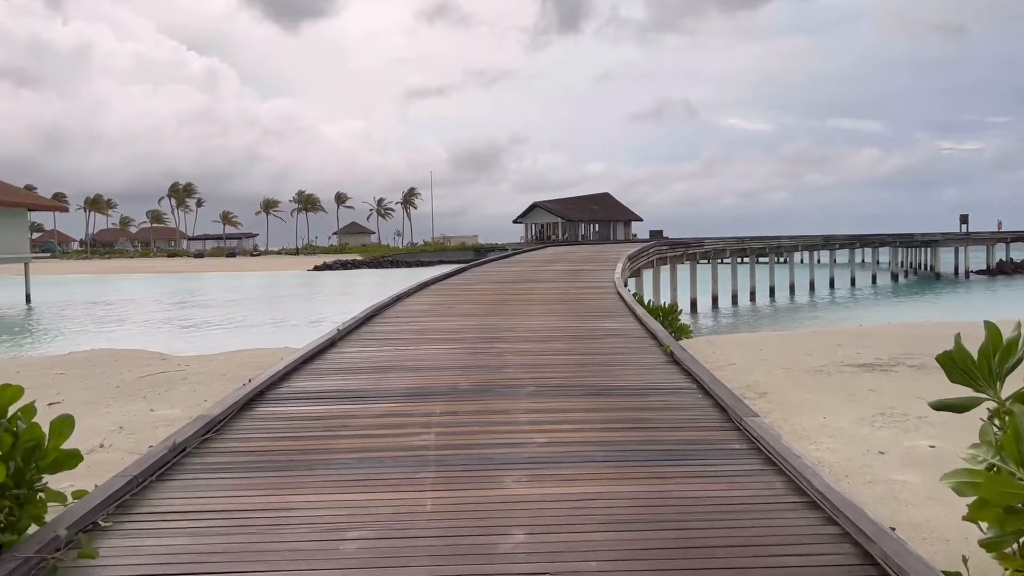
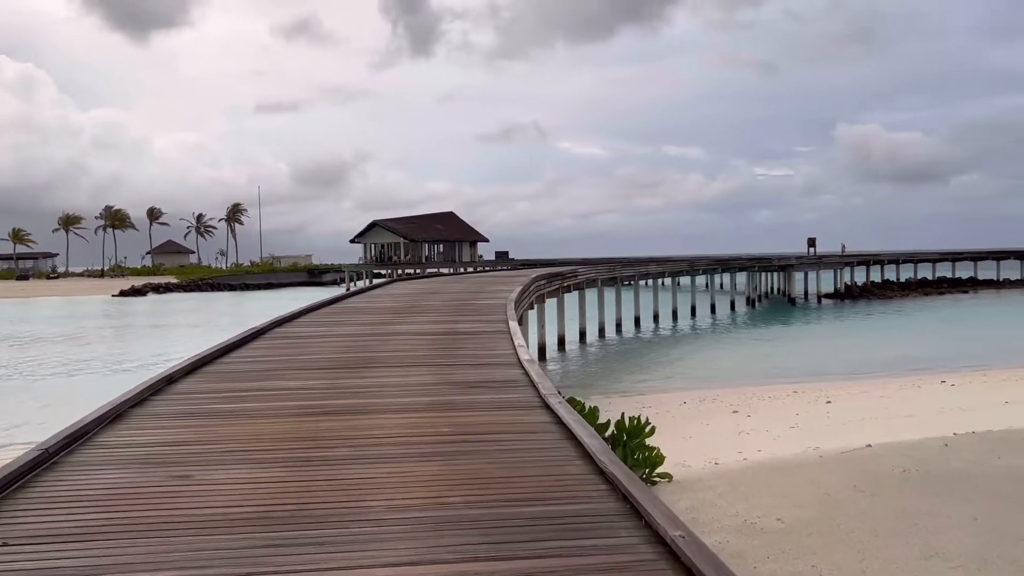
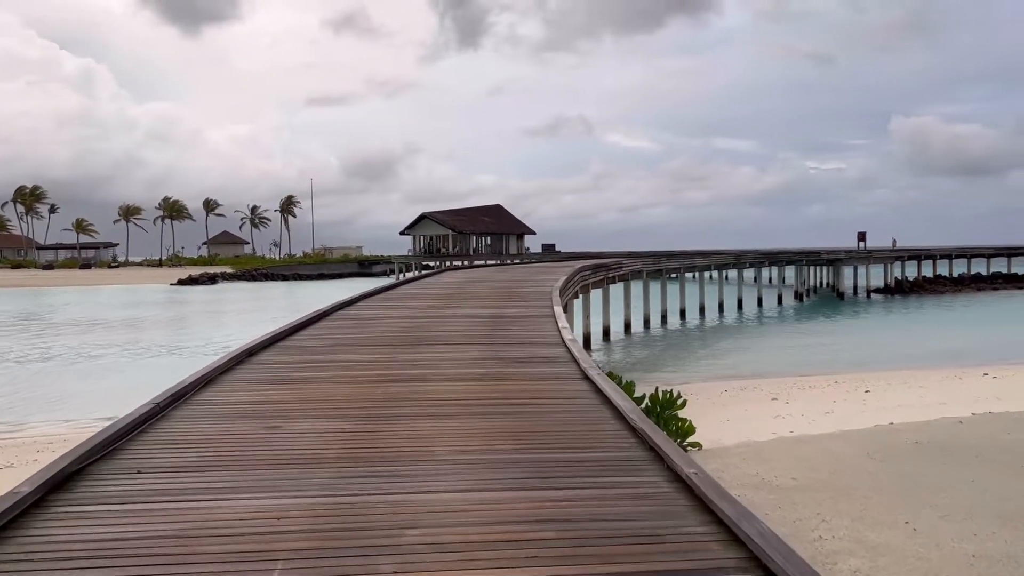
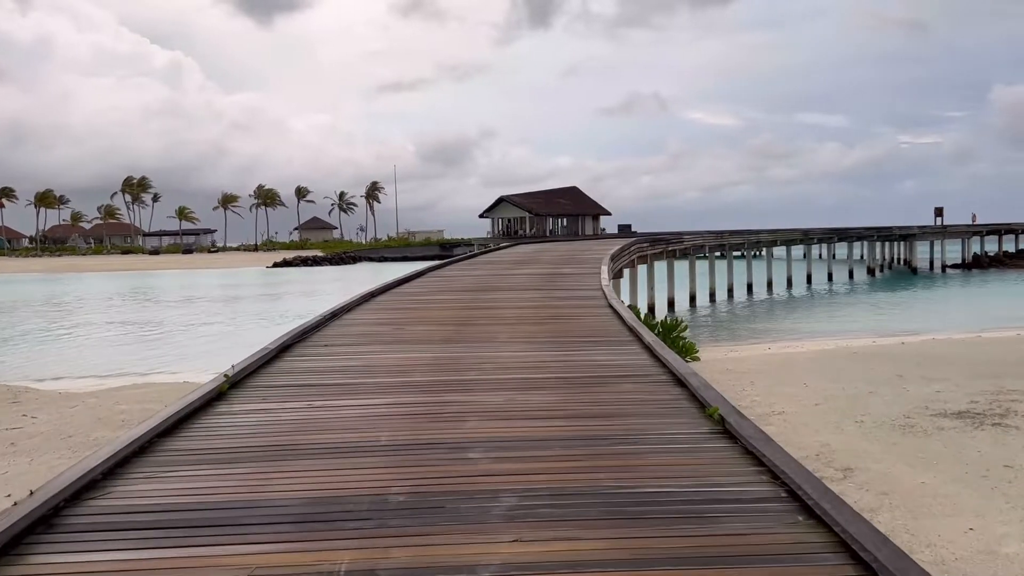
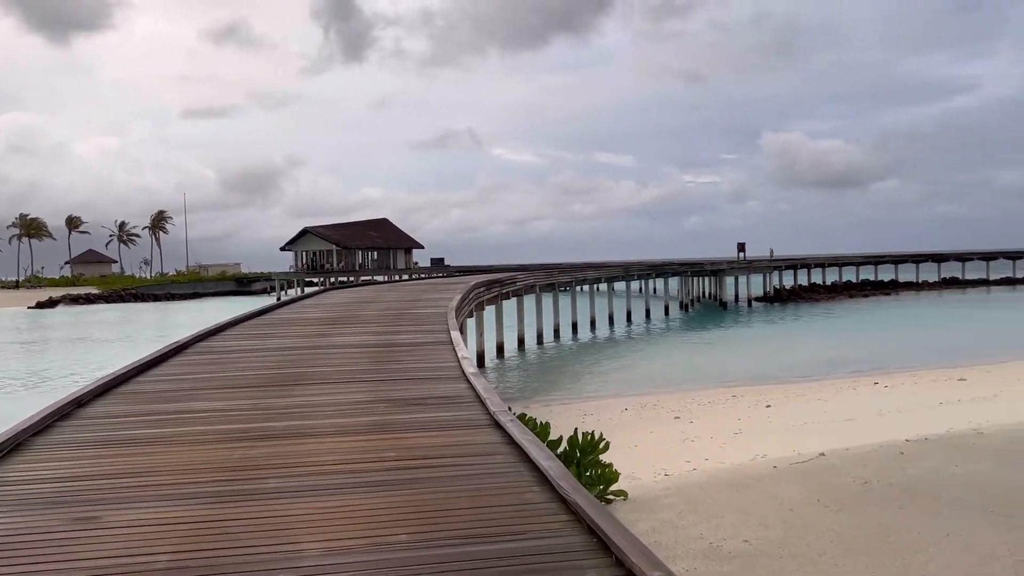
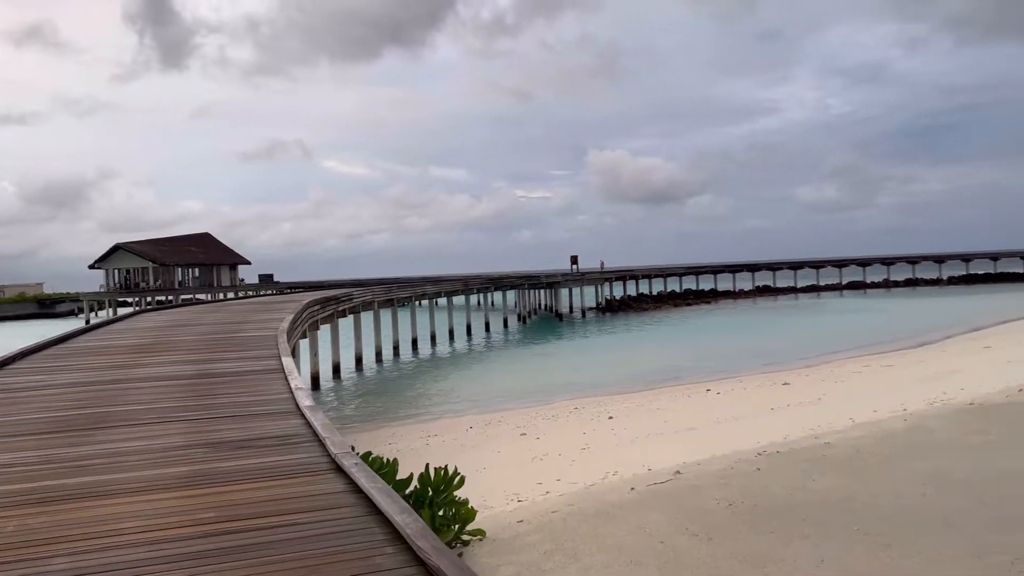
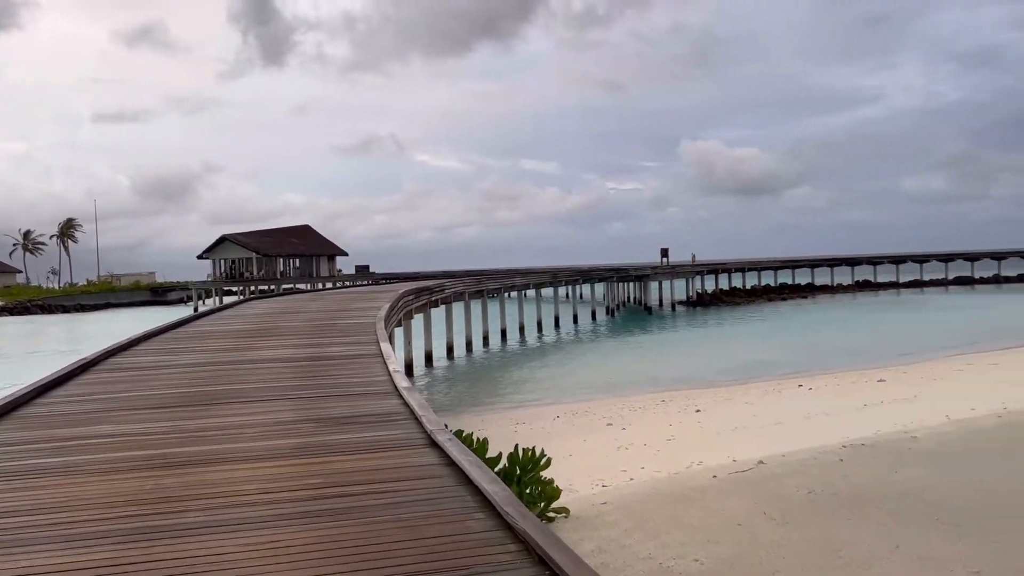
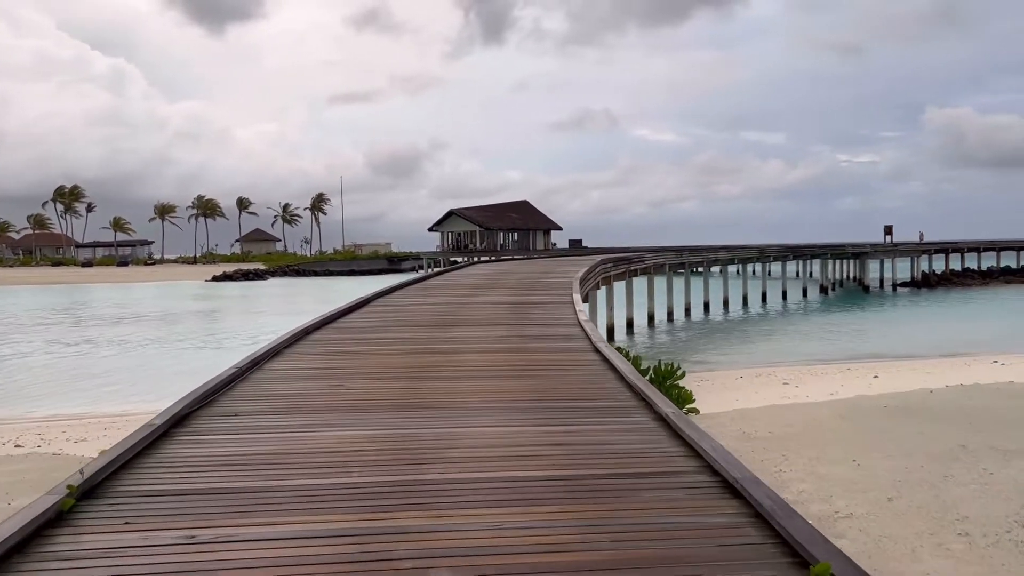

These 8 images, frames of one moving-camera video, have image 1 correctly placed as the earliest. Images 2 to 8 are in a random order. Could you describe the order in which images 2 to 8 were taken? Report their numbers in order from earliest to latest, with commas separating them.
4, 8, 3, 2, 5, 7, 6
